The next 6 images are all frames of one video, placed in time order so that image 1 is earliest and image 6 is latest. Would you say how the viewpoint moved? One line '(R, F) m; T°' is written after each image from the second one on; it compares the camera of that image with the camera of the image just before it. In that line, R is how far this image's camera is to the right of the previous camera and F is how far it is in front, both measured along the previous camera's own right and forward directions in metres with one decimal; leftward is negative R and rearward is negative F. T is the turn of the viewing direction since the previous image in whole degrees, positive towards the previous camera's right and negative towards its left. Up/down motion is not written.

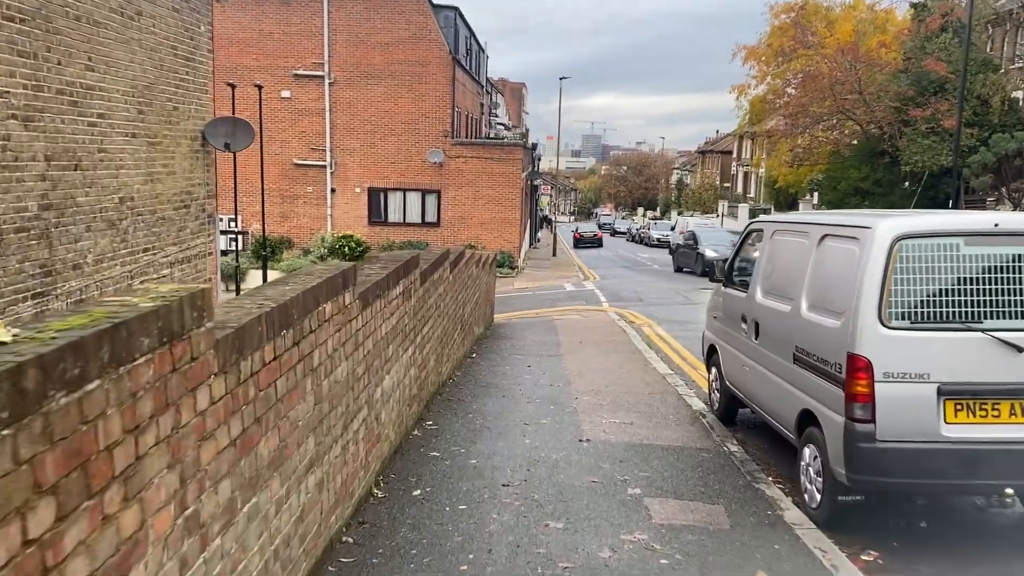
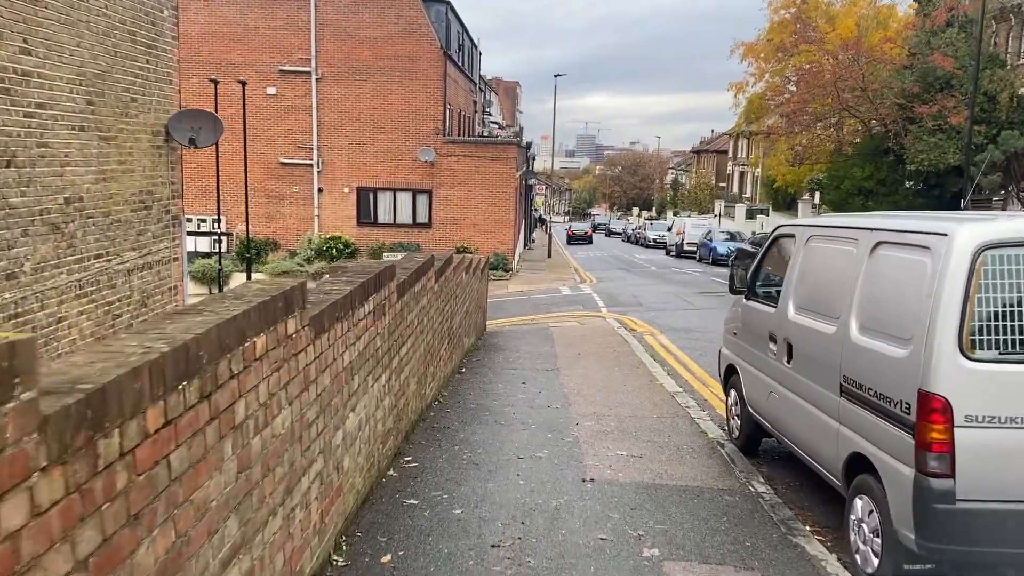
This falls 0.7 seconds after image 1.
(0.0, +0.9) m; 0°
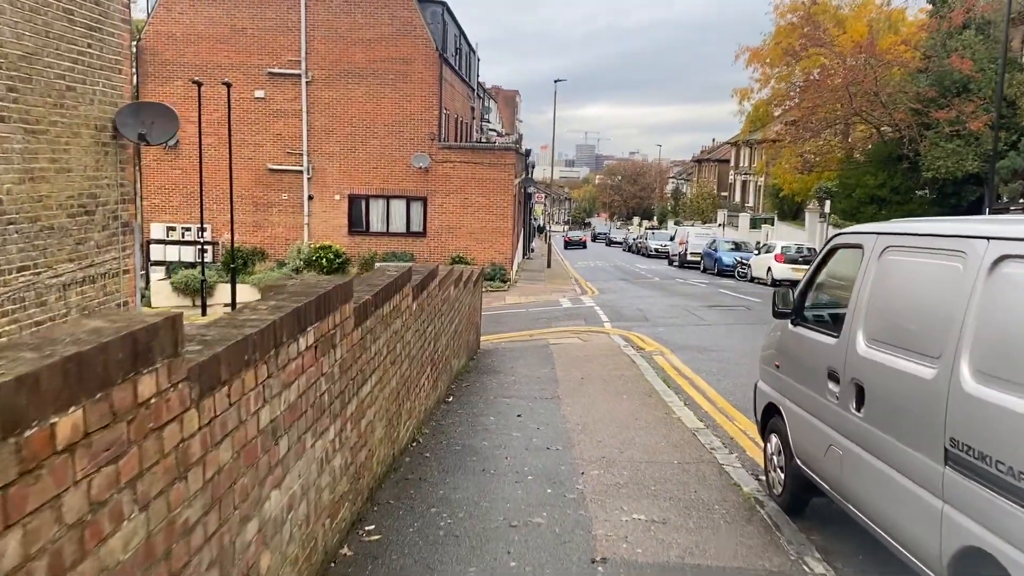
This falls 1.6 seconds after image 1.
(+0.1, +1.2) m; 0°
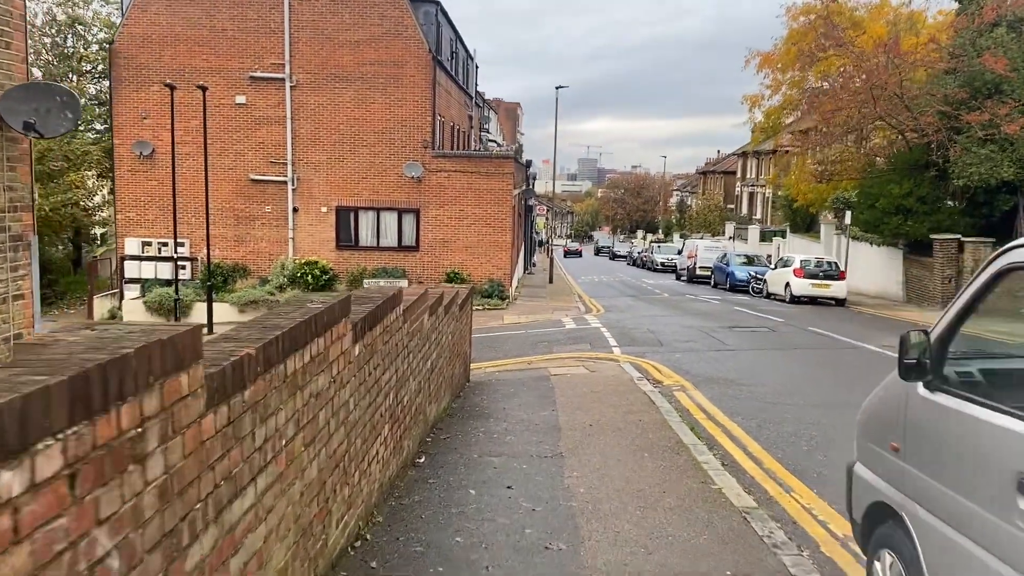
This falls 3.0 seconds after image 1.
(+0.1, +1.8) m; 0°
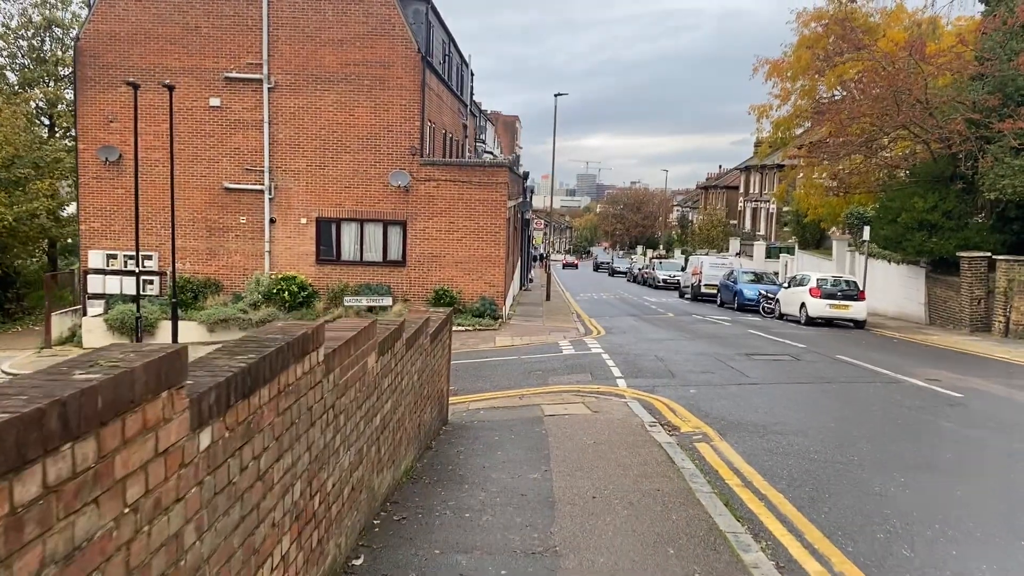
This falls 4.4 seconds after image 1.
(+0.1, +1.8) m; 0°
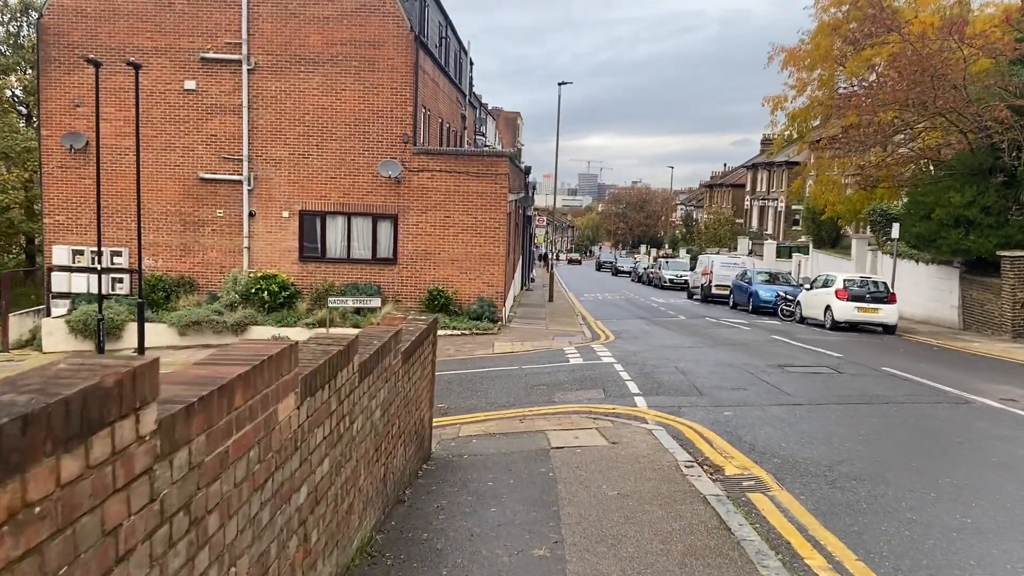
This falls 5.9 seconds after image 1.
(0.0, +1.9) m; 0°
